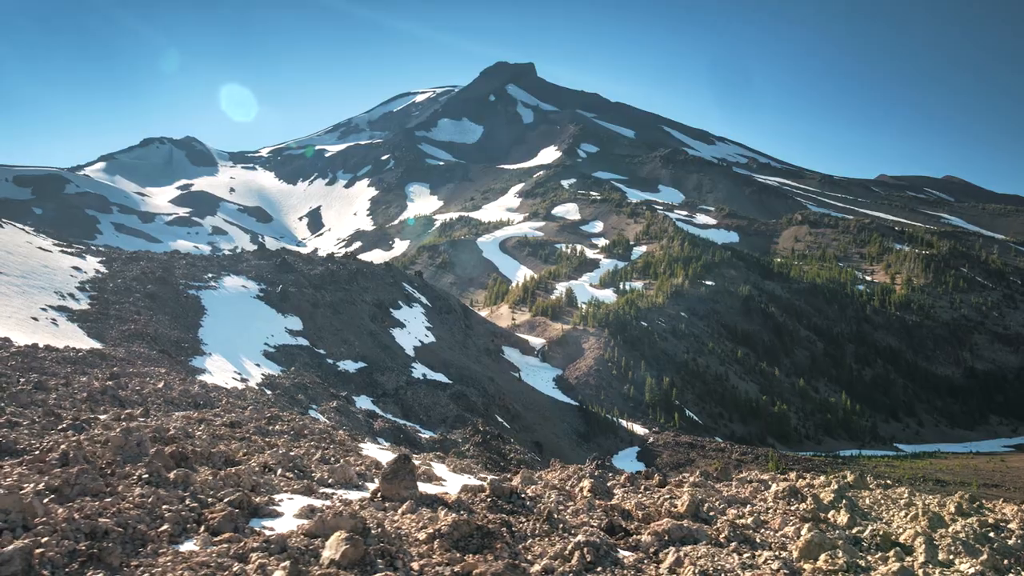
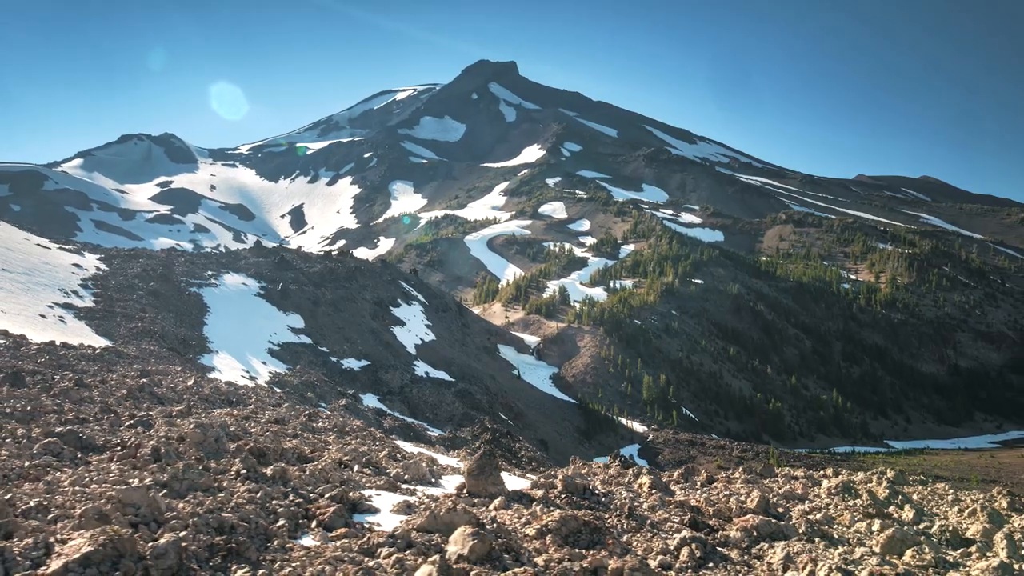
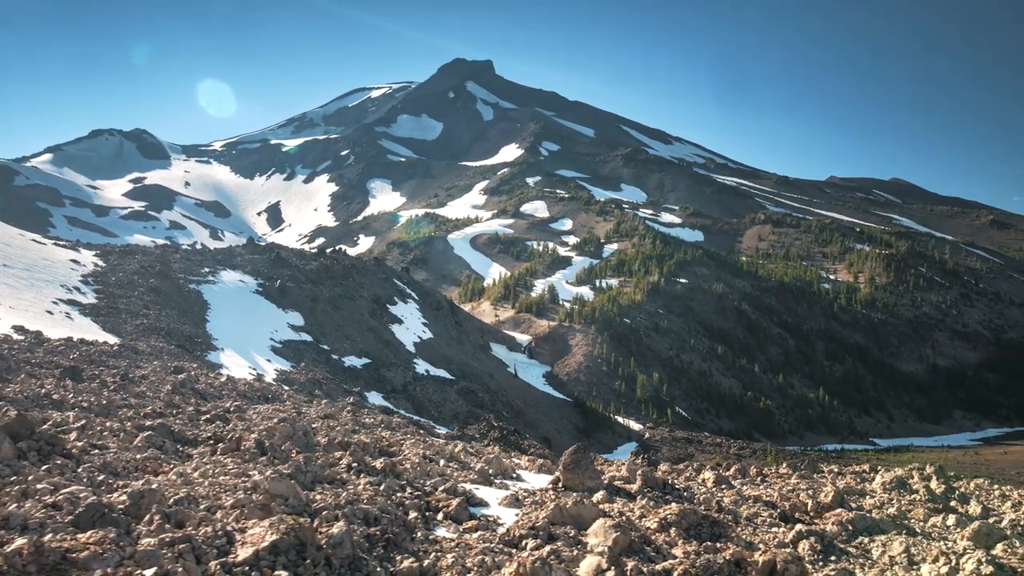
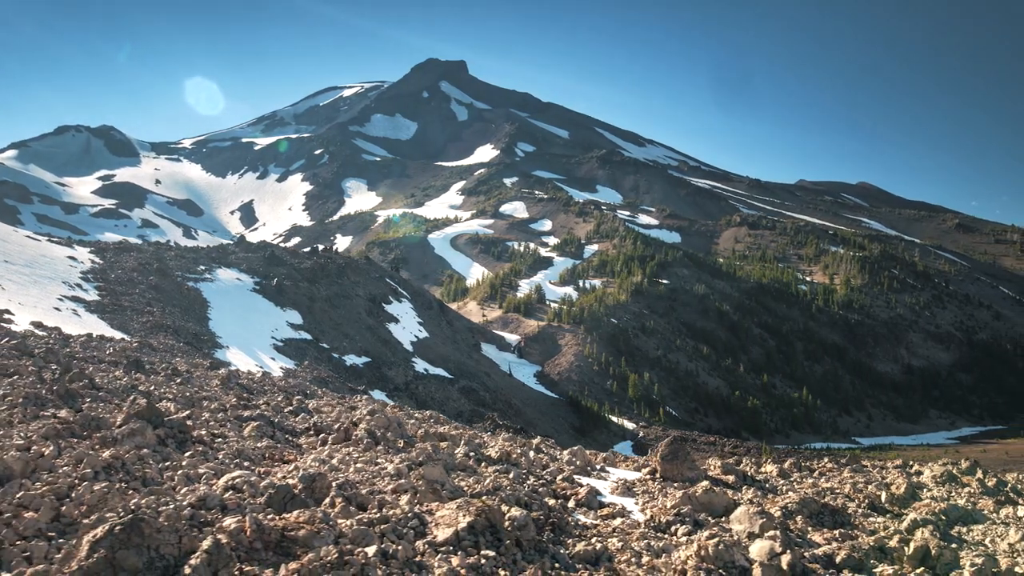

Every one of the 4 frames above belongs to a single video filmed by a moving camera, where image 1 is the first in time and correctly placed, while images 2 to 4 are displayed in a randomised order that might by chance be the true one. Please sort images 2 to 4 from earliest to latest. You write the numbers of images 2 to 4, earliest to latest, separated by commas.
2, 3, 4
